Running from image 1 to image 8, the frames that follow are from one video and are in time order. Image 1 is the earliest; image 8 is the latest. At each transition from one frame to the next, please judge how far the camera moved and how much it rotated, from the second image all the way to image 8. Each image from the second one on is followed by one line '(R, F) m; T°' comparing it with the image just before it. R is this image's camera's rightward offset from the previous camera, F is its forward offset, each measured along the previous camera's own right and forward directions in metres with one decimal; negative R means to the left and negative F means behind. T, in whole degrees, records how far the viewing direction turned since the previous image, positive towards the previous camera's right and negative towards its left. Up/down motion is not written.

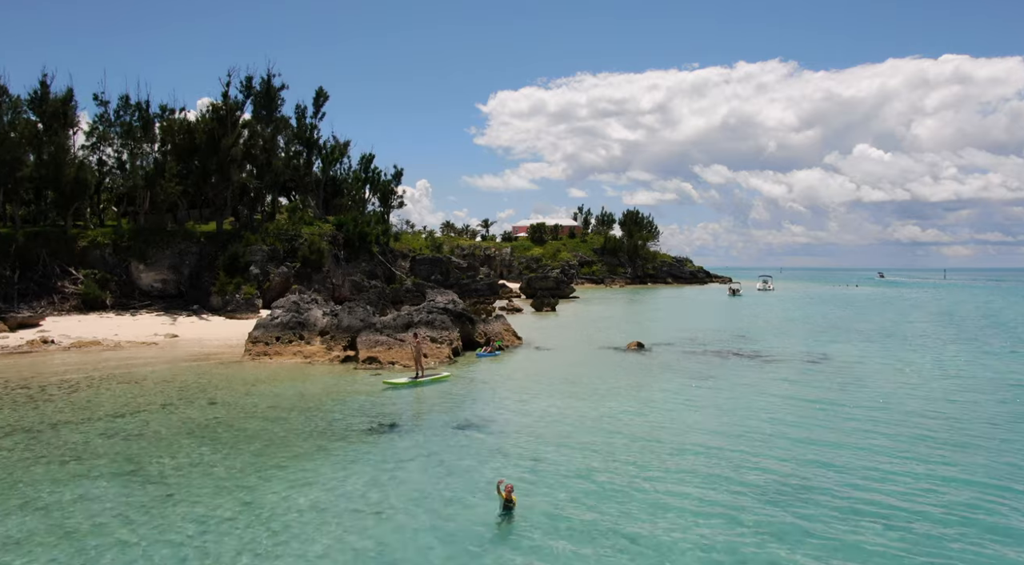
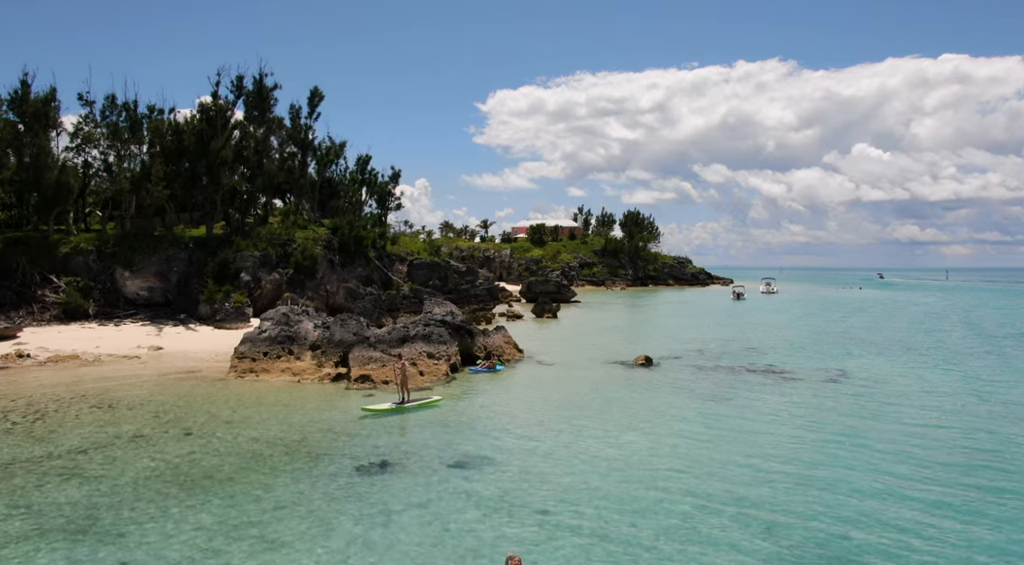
(-0.1, +1.5) m; 0°
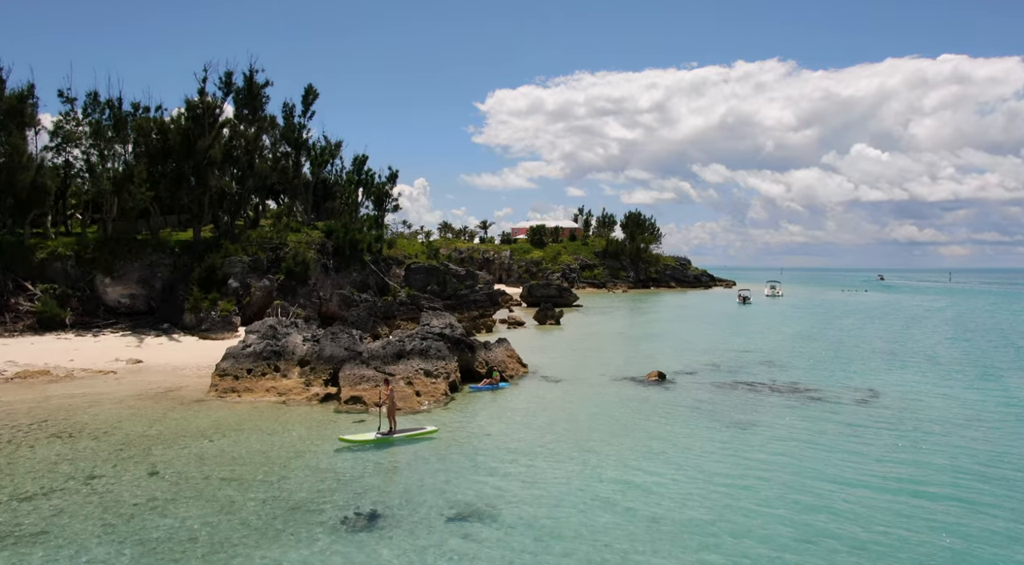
(-0.2, +2.0) m; 0°
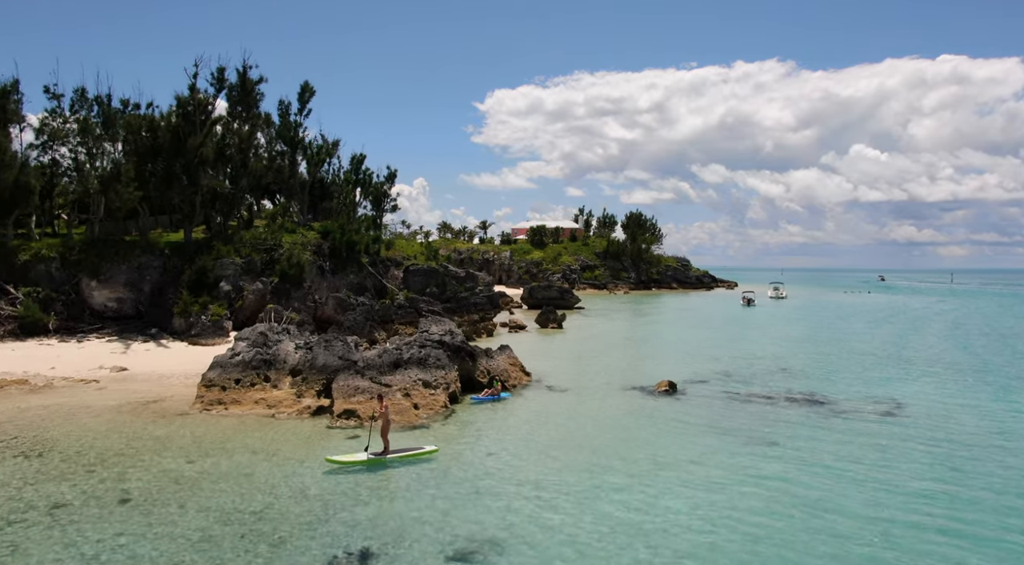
(-0.2, +1.3) m; 0°
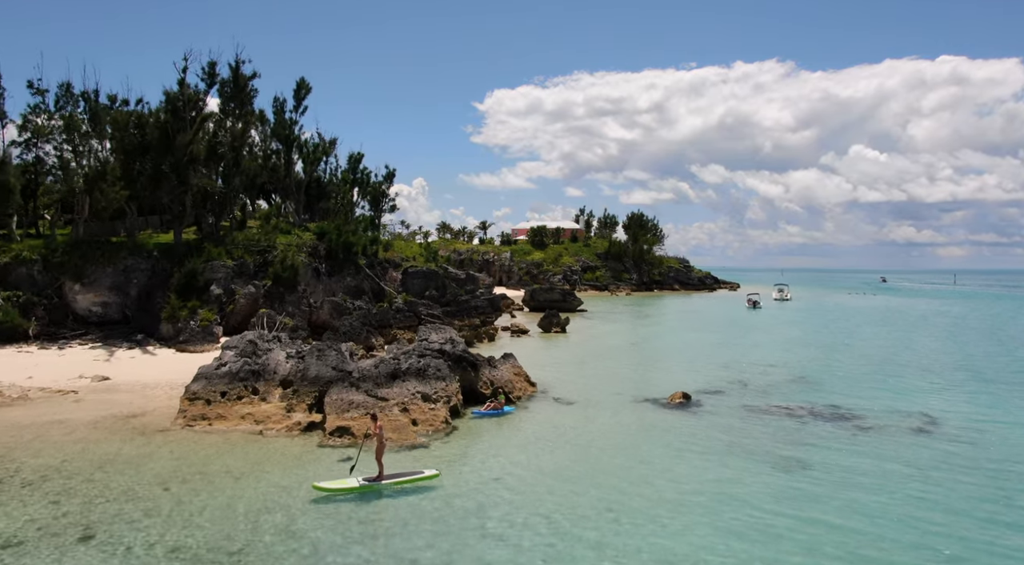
(-0.2, +1.5) m; 0°
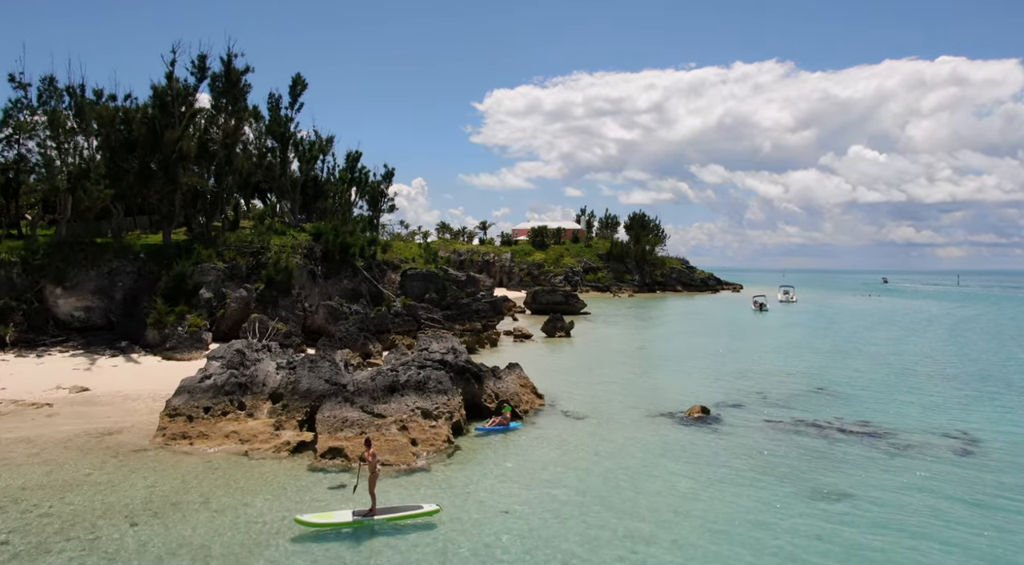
(-0.2, +1.6) m; 0°
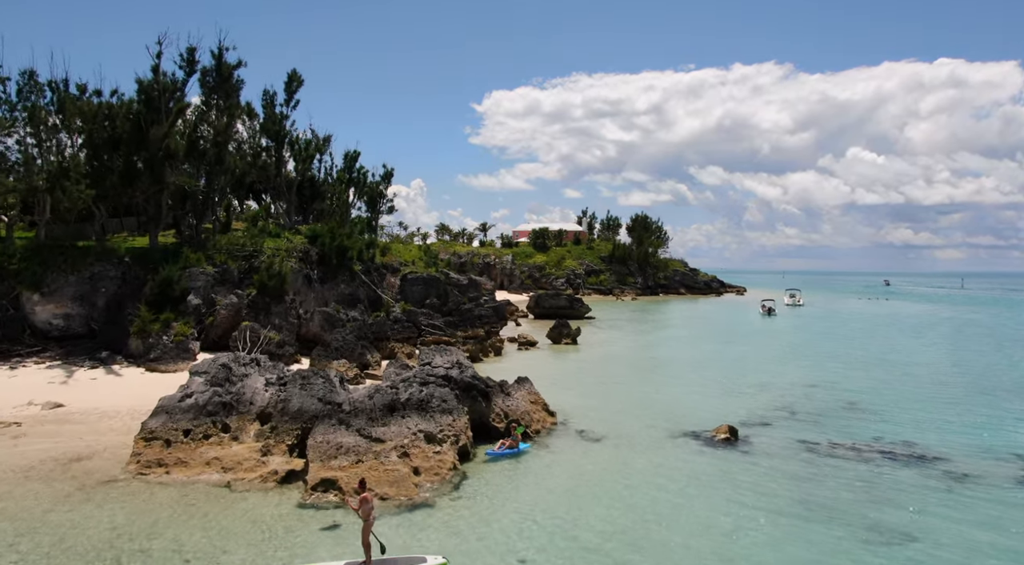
(-0.4, +1.9) m; 0°
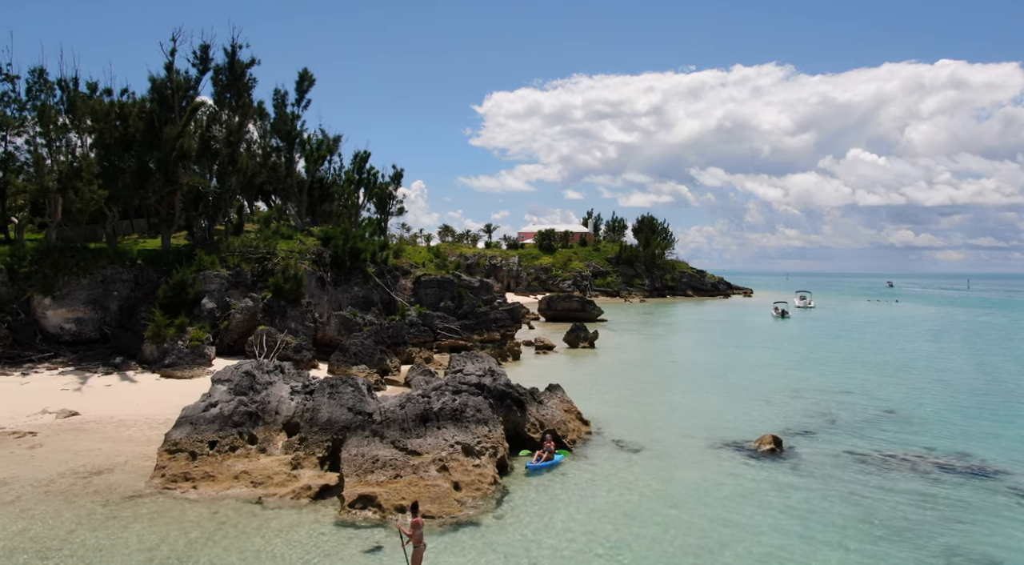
(-1.0, +0.8) m; 0°
